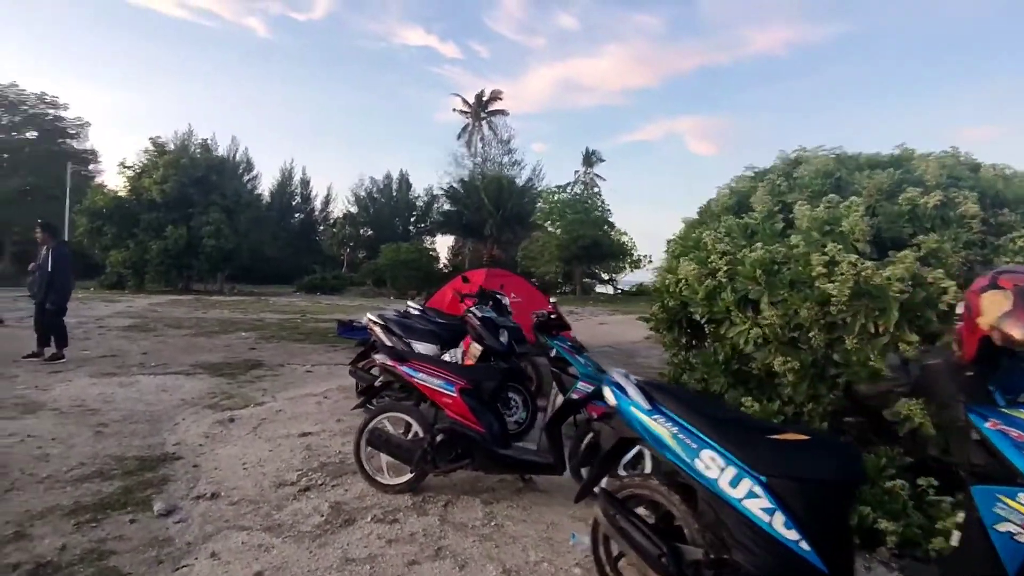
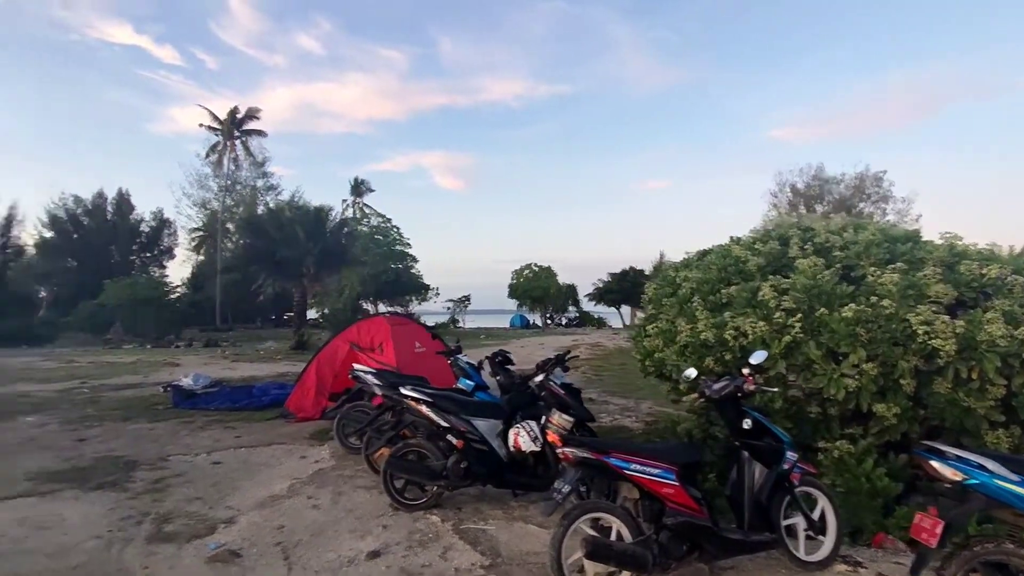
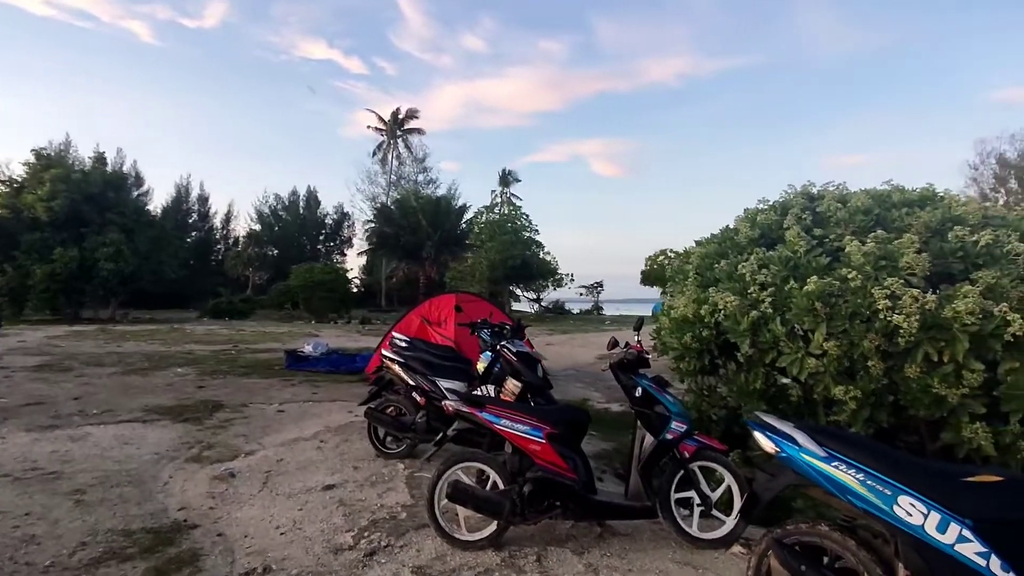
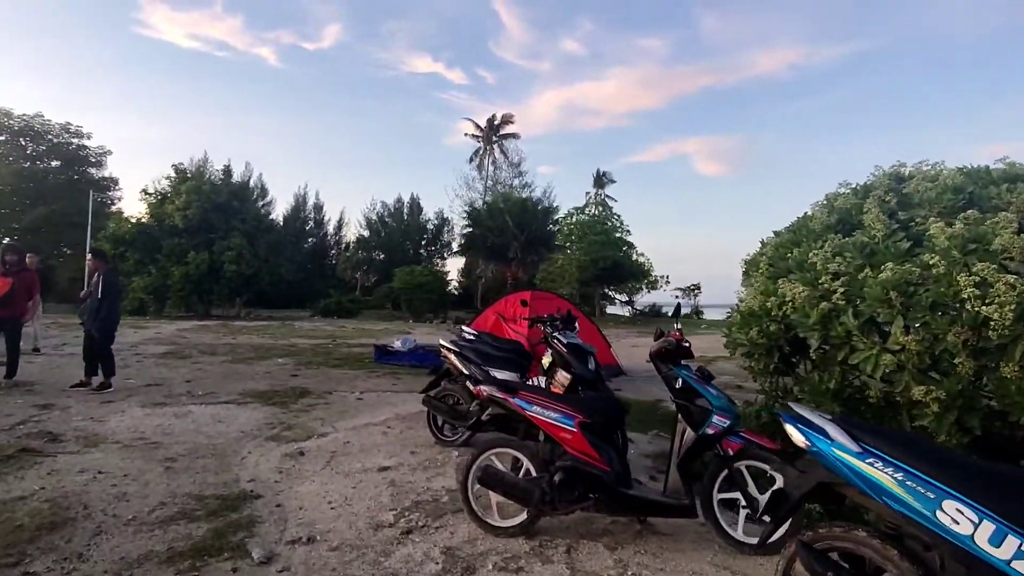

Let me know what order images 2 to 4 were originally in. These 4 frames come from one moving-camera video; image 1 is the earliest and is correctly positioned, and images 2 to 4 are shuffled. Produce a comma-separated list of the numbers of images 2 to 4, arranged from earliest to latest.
4, 3, 2
